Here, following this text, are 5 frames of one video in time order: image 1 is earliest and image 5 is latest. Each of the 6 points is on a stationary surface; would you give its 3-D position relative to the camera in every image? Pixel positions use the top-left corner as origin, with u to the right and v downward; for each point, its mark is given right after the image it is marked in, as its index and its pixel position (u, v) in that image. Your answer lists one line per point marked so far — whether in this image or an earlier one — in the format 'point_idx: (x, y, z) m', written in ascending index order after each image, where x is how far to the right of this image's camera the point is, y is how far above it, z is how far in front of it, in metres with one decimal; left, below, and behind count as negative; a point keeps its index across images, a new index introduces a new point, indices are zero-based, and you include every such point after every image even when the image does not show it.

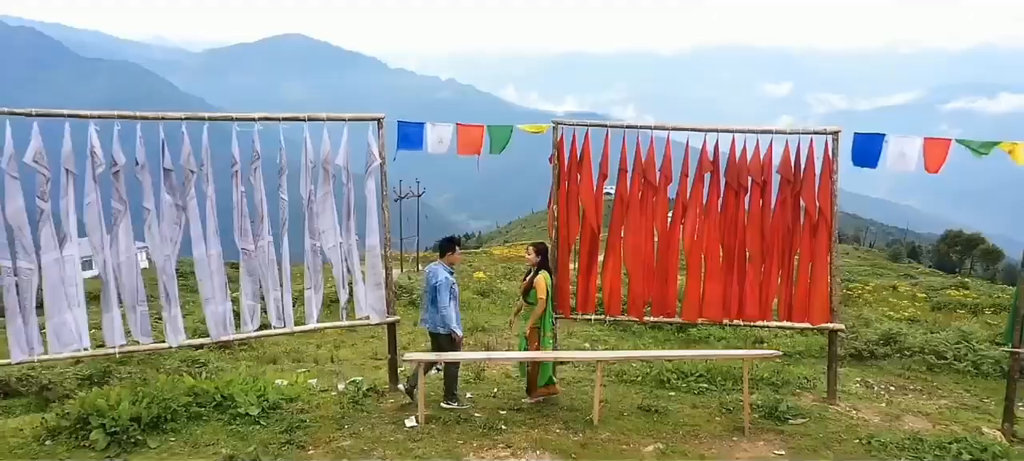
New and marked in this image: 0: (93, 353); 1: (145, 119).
0: (-2.9, -0.8, +5.2) m
1: (-2.5, +0.8, +5.3) m
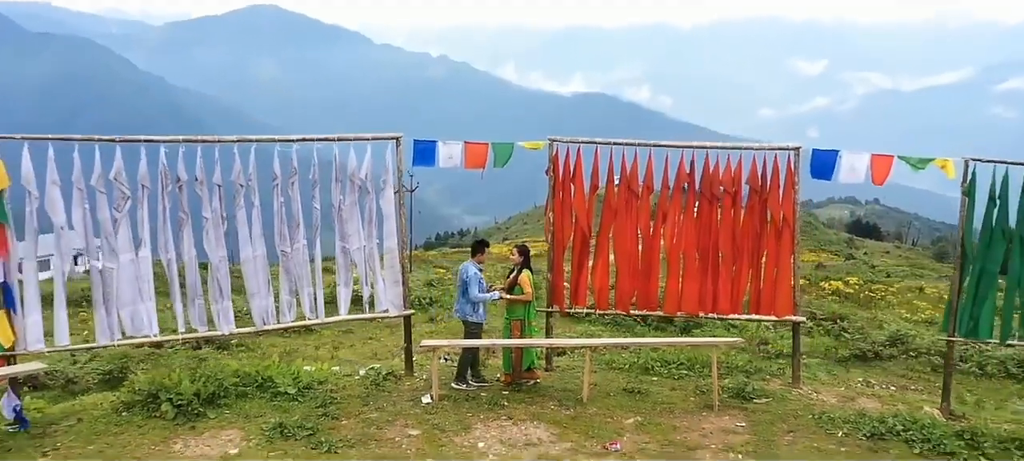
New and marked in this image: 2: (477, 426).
0: (-2.9, -0.9, +6.2) m
1: (-2.5, +0.7, +6.3) m
2: (-0.3, -1.5, +6.2) m
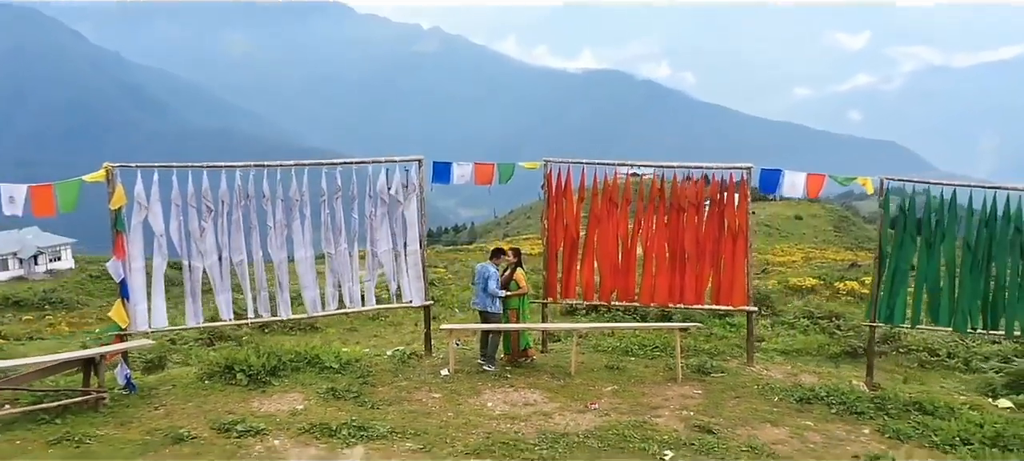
0: (-2.9, -0.9, +7.8) m
1: (-2.5, +0.6, +7.9) m
2: (-0.3, -1.6, +7.8) m
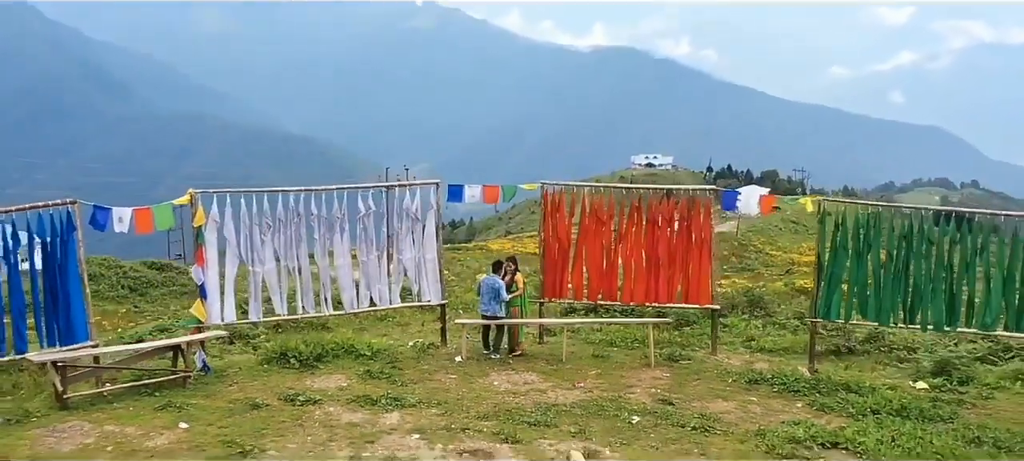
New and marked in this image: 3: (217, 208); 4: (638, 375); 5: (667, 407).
0: (-2.8, -1.1, +9.6) m
1: (-2.5, +0.5, +9.7) m
2: (-0.2, -1.8, +9.6) m
3: (-3.4, +0.3, +9.1) m
4: (+1.6, -1.8, +9.9) m
5: (+1.7, -2.0, +8.6) m
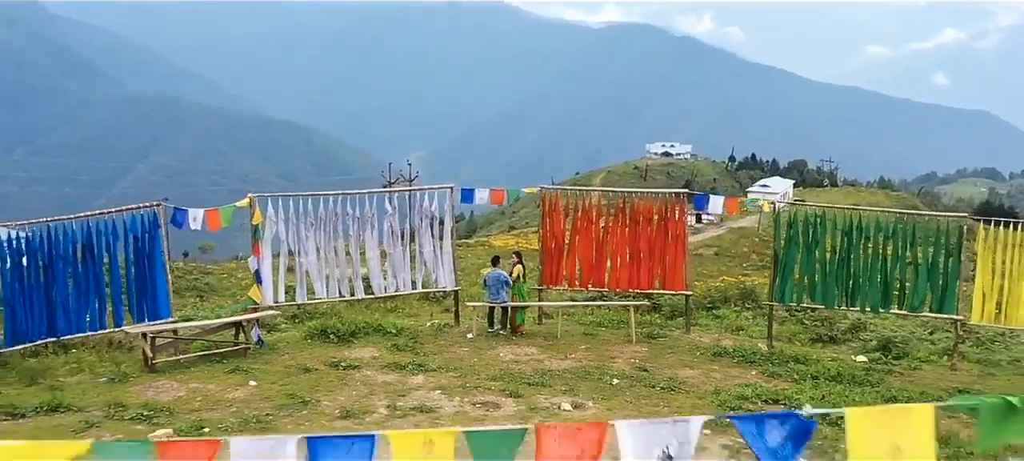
0: (-2.8, -1.0, +11.5) m
1: (-2.4, +0.5, +11.6) m
2: (-0.2, -1.7, +11.5) m
3: (-3.4, +0.3, +11.0) m
4: (+1.7, -1.8, +11.8) m
5: (+1.8, -1.9, +10.5) m
